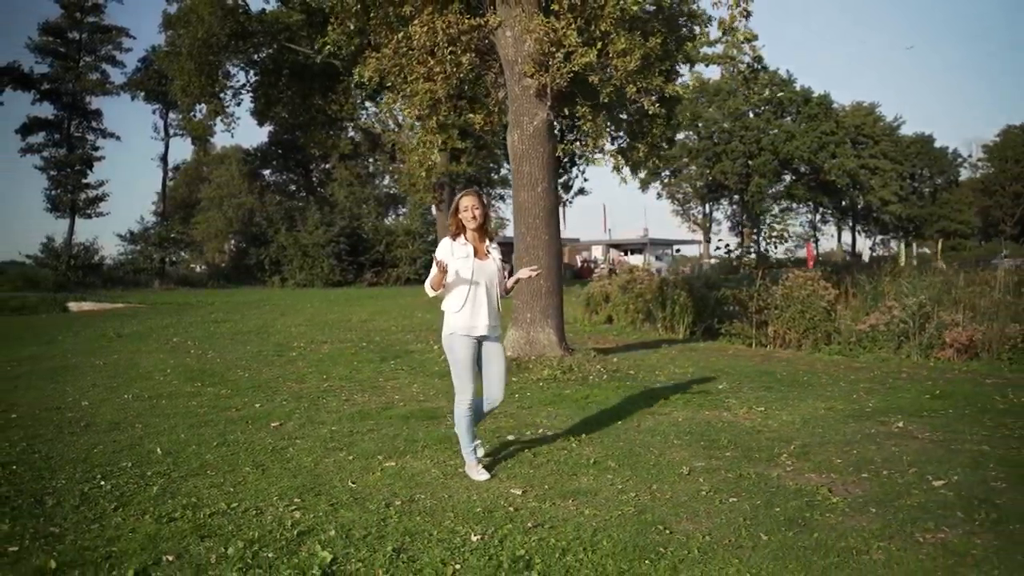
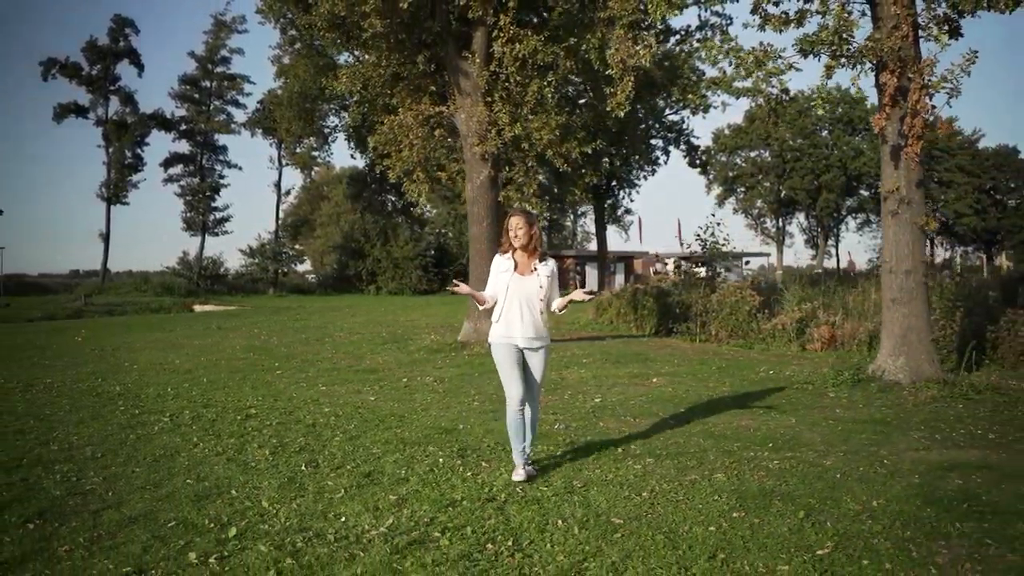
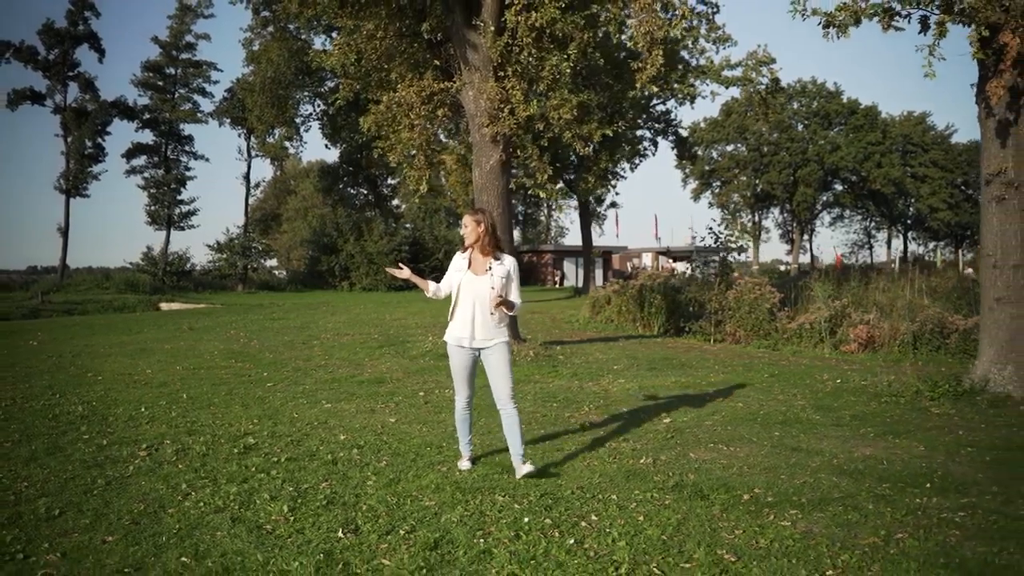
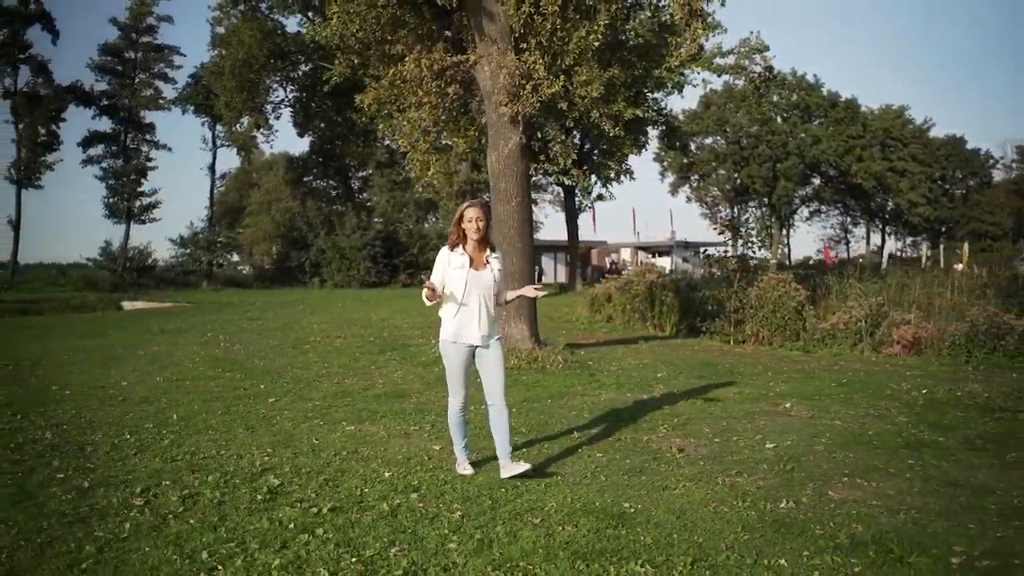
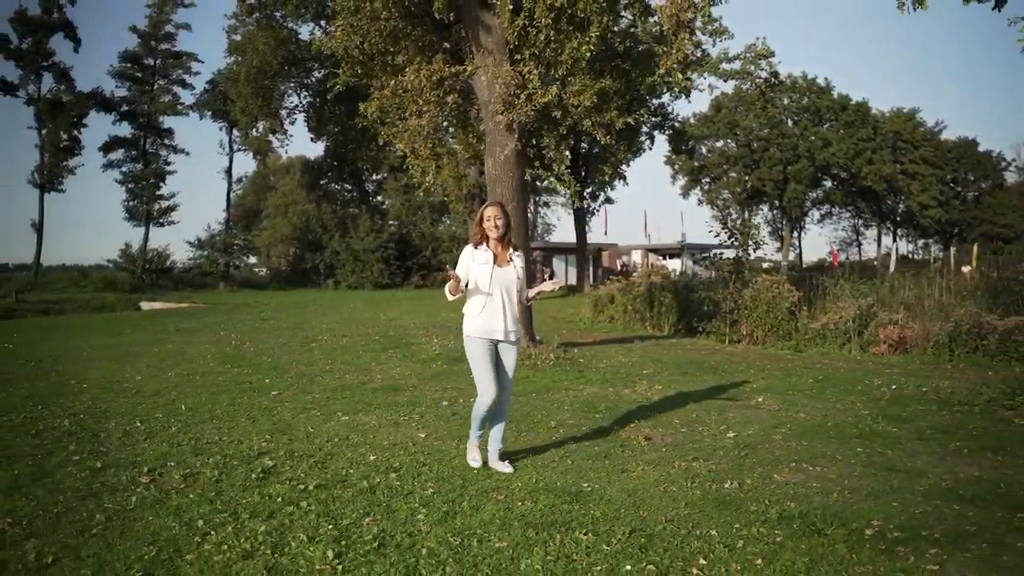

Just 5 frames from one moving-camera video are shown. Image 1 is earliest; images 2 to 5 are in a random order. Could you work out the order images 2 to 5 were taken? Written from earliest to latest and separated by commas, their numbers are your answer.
4, 5, 3, 2
